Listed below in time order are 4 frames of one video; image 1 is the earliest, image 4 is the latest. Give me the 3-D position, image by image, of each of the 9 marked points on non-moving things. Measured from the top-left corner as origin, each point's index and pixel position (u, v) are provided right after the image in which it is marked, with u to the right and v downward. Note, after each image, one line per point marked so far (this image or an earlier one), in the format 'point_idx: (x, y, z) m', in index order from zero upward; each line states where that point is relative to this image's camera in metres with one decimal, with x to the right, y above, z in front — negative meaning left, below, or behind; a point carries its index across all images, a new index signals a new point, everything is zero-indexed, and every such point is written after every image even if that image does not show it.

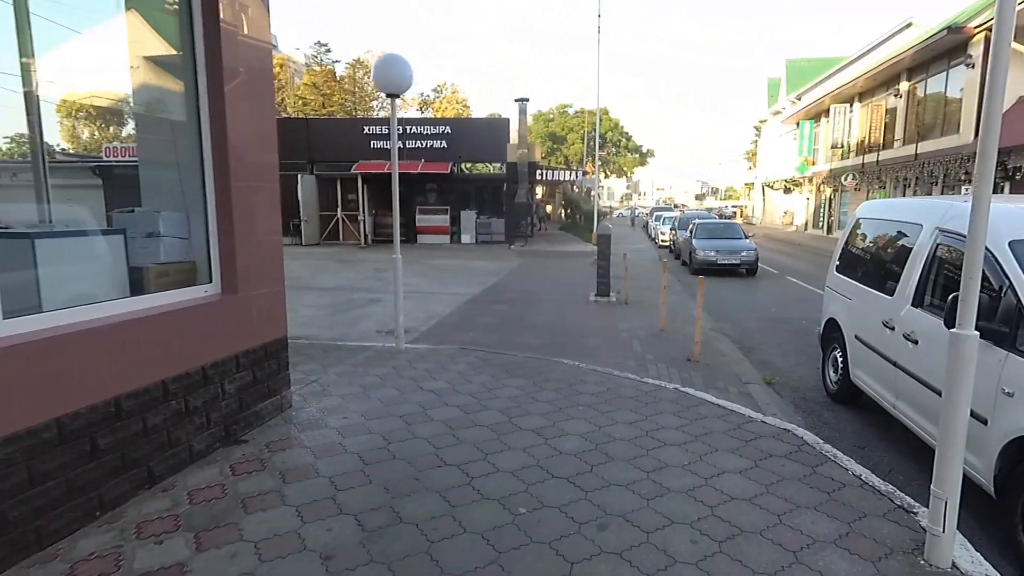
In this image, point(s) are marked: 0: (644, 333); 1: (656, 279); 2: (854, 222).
0: (+2.1, -0.8, +8.9) m
1: (+3.8, +0.2, +15.6) m
2: (+4.0, +0.7, +6.4) m
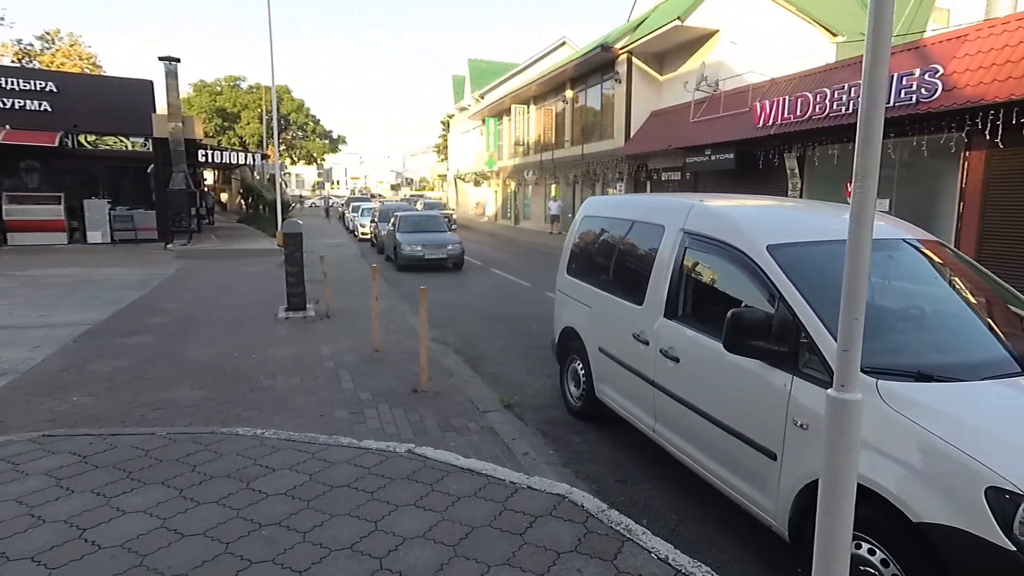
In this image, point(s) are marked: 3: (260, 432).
0: (-2.0, -0.9, +7.2) m
1: (-3.9, +0.1, +13.9) m
2: (+0.8, +0.7, +6.0) m
3: (-2.1, -1.2, +4.7) m
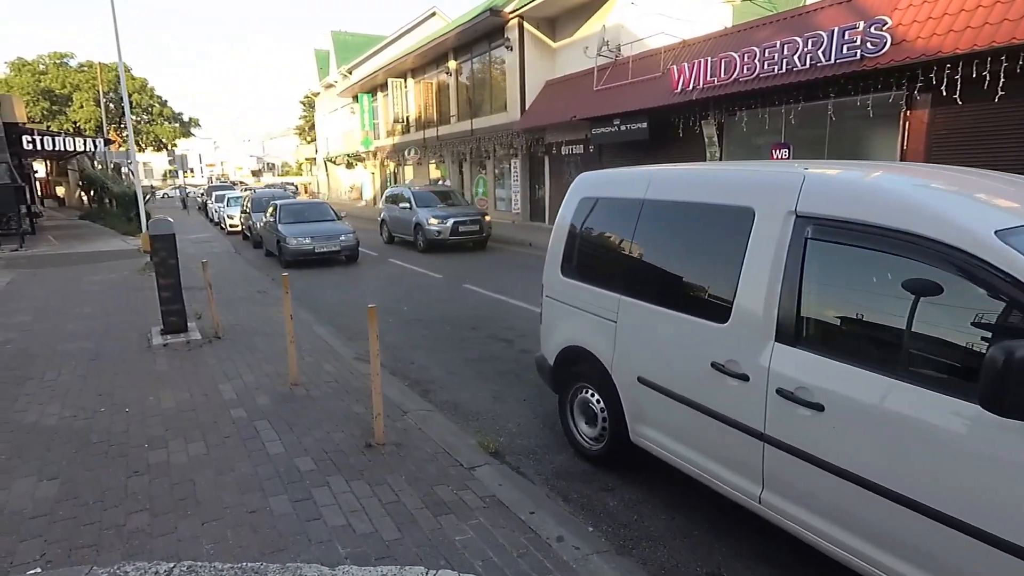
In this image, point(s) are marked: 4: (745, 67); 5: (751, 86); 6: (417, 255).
0: (-2.2, -1.1, +5.4) m
1: (-5.4, 0.0, +11.6) m
2: (+0.6, +0.7, +4.6) m
3: (-1.8, -1.5, +2.9) m
4: (+5.1, +4.8, +12.5) m
5: (+5.2, +4.4, +12.3) m
6: (-2.8, +1.0, +17.0) m
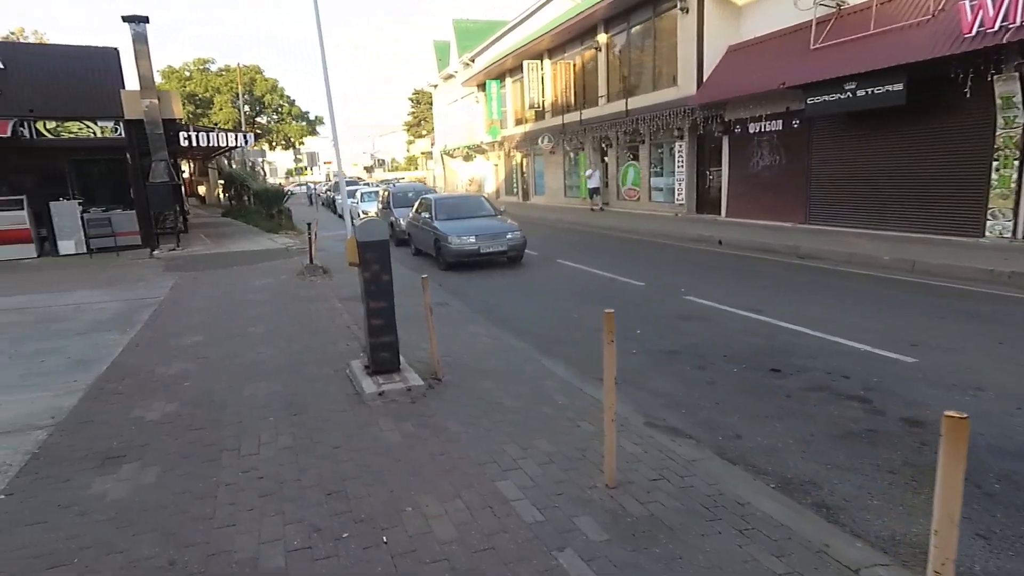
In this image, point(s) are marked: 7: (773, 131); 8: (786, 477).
0: (+0.6, -1.4, +3.1) m
1: (-1.5, -0.2, +9.7) m
2: (+3.3, +0.3, +1.9) m
3: (+0.6, -1.8, +0.6) m
4: (+9.1, +4.6, +8.8) m
5: (+9.1, +4.1, +8.6) m
6: (+2.0, +0.9, +14.6) m
7: (+7.4, +4.4, +16.0) m
8: (+1.9, -1.3, +3.9) m
